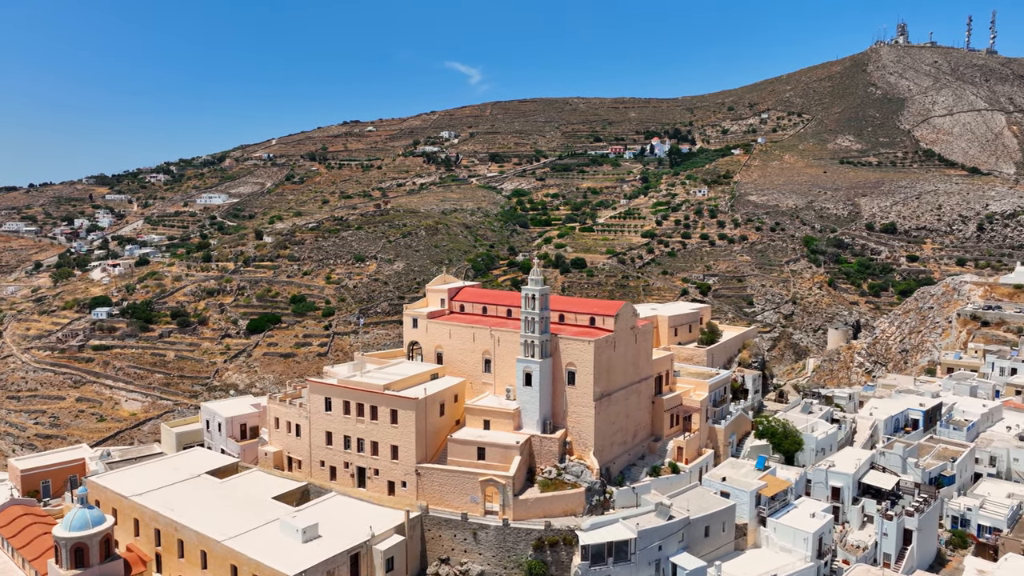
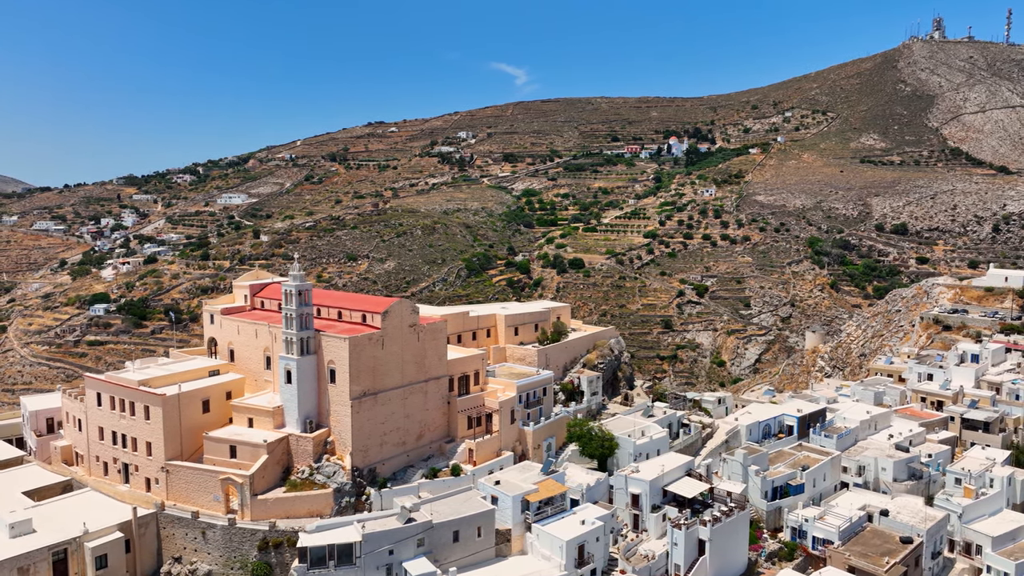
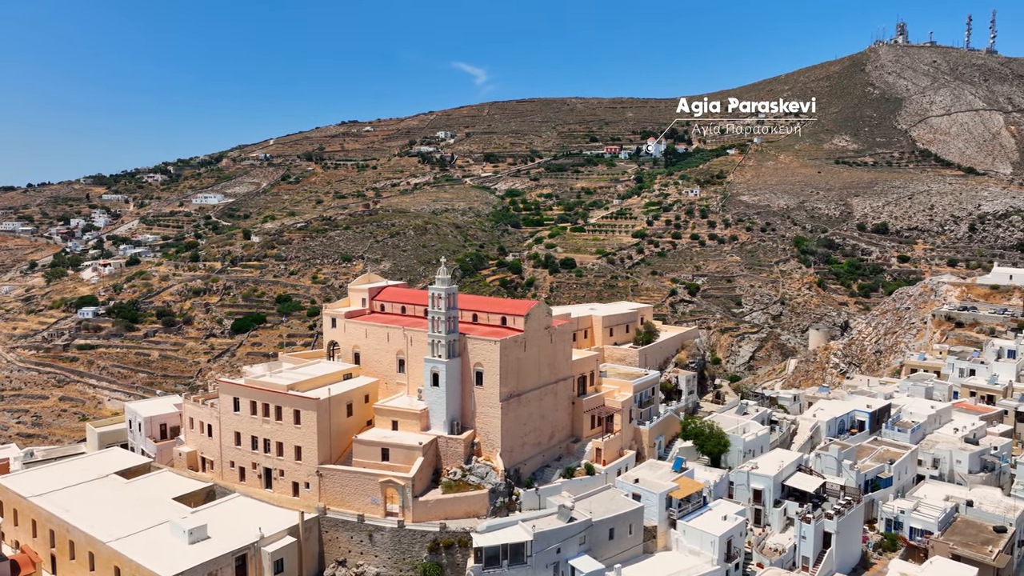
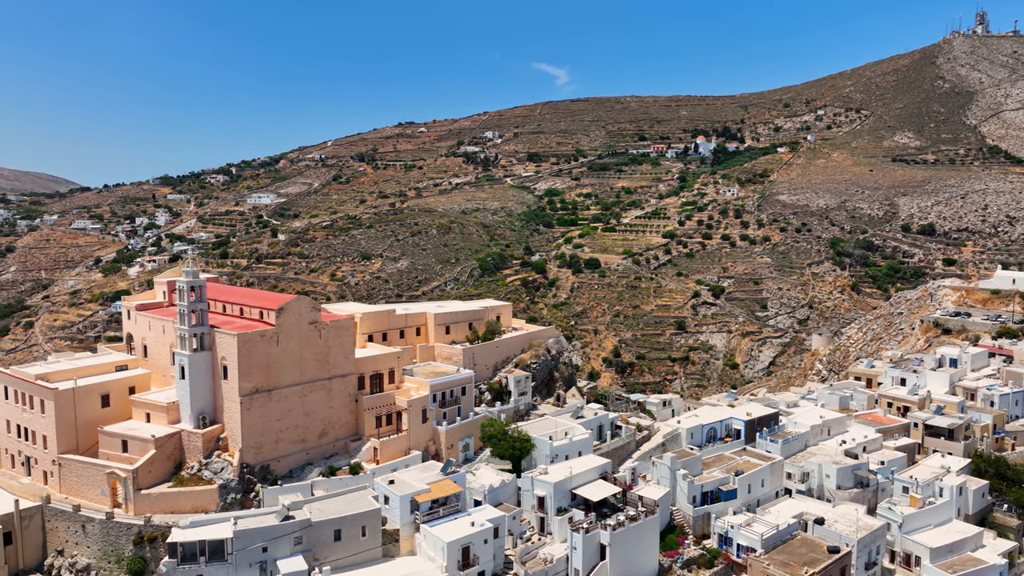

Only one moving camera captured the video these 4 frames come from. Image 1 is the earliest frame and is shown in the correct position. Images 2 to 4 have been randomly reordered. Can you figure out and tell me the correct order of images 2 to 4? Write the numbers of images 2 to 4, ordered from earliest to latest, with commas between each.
3, 2, 4
